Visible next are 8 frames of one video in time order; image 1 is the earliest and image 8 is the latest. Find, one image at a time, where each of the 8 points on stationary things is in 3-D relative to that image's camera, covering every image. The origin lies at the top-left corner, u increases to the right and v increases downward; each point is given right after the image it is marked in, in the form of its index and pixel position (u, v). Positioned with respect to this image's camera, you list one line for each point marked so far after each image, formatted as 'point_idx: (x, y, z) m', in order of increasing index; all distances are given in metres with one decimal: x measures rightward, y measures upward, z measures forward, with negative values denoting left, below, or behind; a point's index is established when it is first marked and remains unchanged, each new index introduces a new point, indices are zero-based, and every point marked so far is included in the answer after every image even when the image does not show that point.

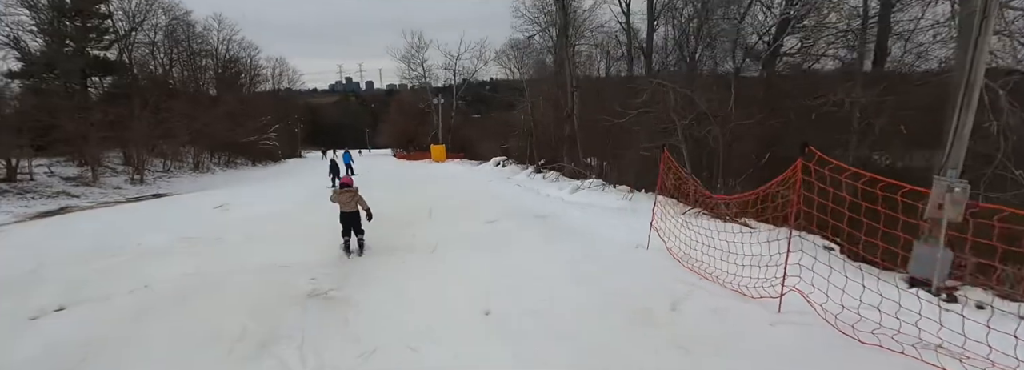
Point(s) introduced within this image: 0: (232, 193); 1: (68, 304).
0: (-10.6, -0.5, +16.6) m
1: (-4.3, -1.2, +4.2) m
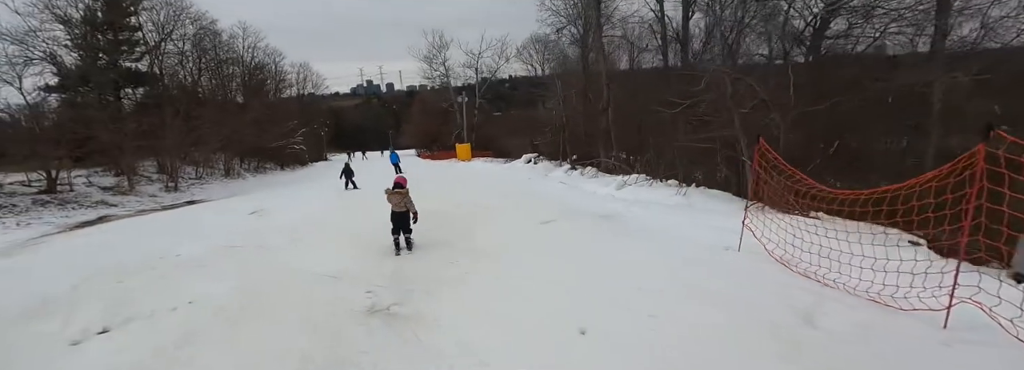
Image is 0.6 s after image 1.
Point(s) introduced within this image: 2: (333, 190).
0: (-9.3, -0.7, +16.6) m
1: (-3.6, -1.2, +3.9) m
2: (-7.0, -0.4, +17.1) m
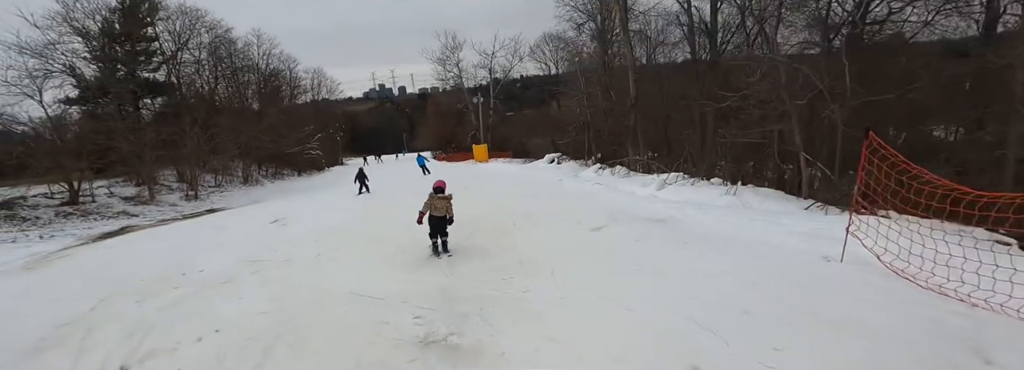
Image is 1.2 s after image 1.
0: (-8.4, -0.9, +16.3) m
1: (-3.0, -1.4, +3.4) m
2: (-6.1, -0.6, +16.8) m
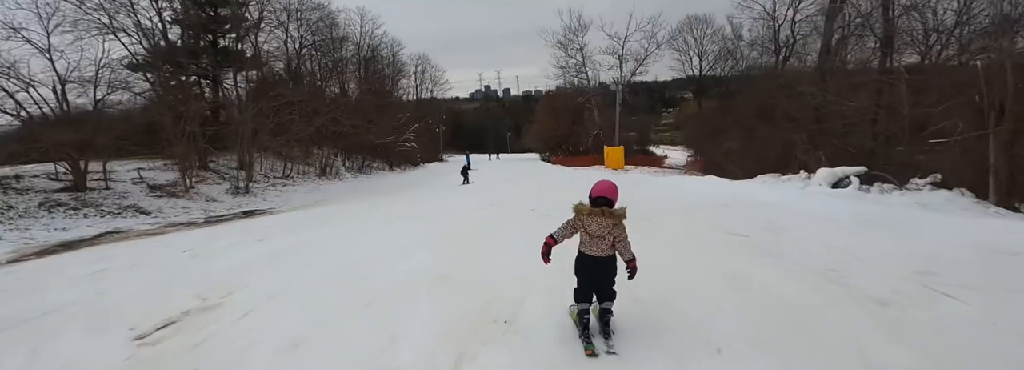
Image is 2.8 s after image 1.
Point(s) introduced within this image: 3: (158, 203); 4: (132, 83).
0: (-4.1, -1.1, +8.7) m
1: (-1.6, -1.6, -5.0) m
2: (-1.7, -0.9, +8.7) m
3: (-12.4, -0.6, +15.3) m
4: (-14.5, +3.9, +16.4) m
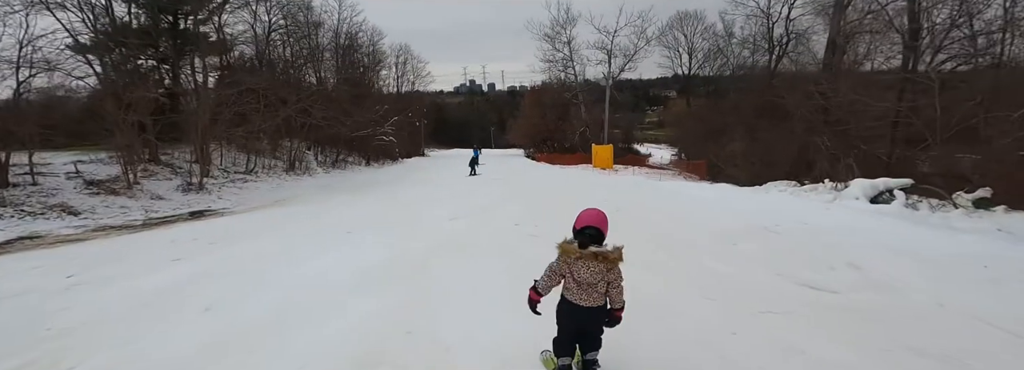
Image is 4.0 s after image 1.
0: (-4.4, -1.1, +7.2) m
1: (-1.4, -1.9, -6.4) m
2: (-2.0, -1.0, +7.3) m
3: (-13.0, -0.5, +13.5) m
4: (-15.0, +4.0, +14.5) m
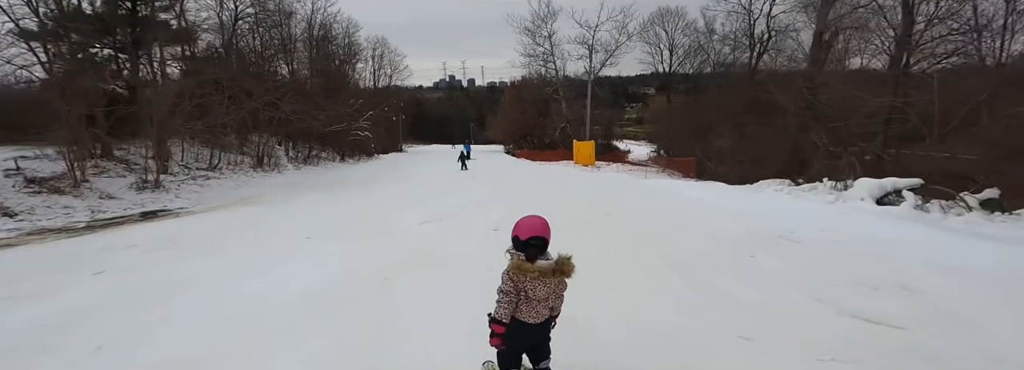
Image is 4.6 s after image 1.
0: (-4.7, -1.1, +6.4) m
1: (-1.0, -2.0, -7.0) m
2: (-2.2, -1.0, +6.6) m
3: (-13.5, -0.4, +12.3) m
4: (-15.6, +4.1, +13.1) m
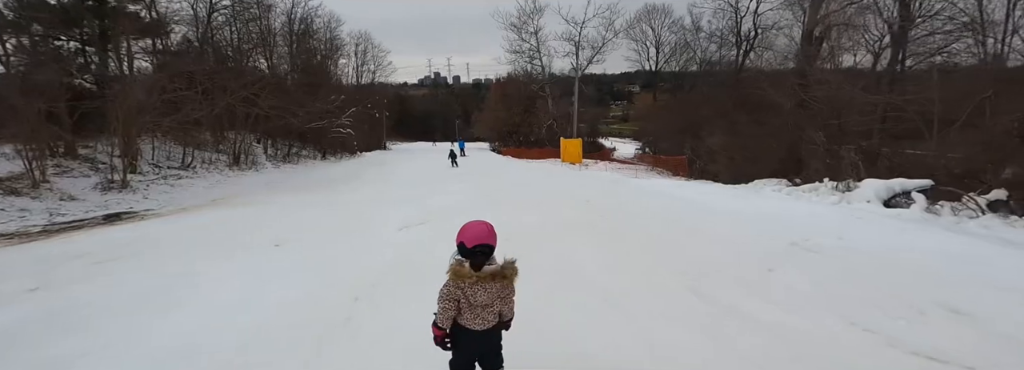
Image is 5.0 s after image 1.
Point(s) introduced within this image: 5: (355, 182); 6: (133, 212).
0: (-4.8, -1.2, +5.8) m
1: (-0.7, -2.1, -7.5) m
2: (-2.4, -1.0, +6.1) m
3: (-13.8, -0.5, +11.4) m
4: (-16.0, +4.1, +12.1) m
5: (-6.2, +0.1, +17.2) m
6: (-10.4, -0.7, +11.9) m
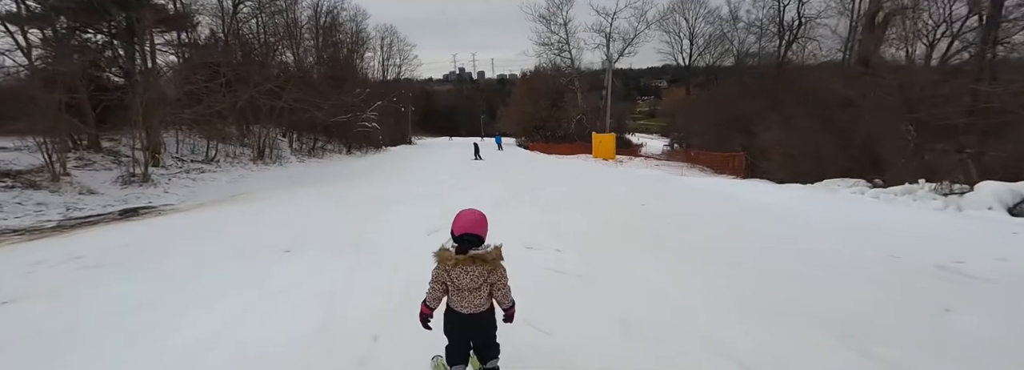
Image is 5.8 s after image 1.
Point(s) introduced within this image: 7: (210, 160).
0: (-4.3, -1.1, +5.2) m
1: (-1.0, -2.3, -8.3) m
2: (-1.9, -1.0, +5.3) m
3: (-13.0, -0.3, +11.2) m
4: (-15.1, +4.3, +12.0) m
5: (-5.1, +0.3, +16.6) m
6: (-9.6, -0.6, +11.6) m
7: (-13.2, +1.1, +19.2) m
